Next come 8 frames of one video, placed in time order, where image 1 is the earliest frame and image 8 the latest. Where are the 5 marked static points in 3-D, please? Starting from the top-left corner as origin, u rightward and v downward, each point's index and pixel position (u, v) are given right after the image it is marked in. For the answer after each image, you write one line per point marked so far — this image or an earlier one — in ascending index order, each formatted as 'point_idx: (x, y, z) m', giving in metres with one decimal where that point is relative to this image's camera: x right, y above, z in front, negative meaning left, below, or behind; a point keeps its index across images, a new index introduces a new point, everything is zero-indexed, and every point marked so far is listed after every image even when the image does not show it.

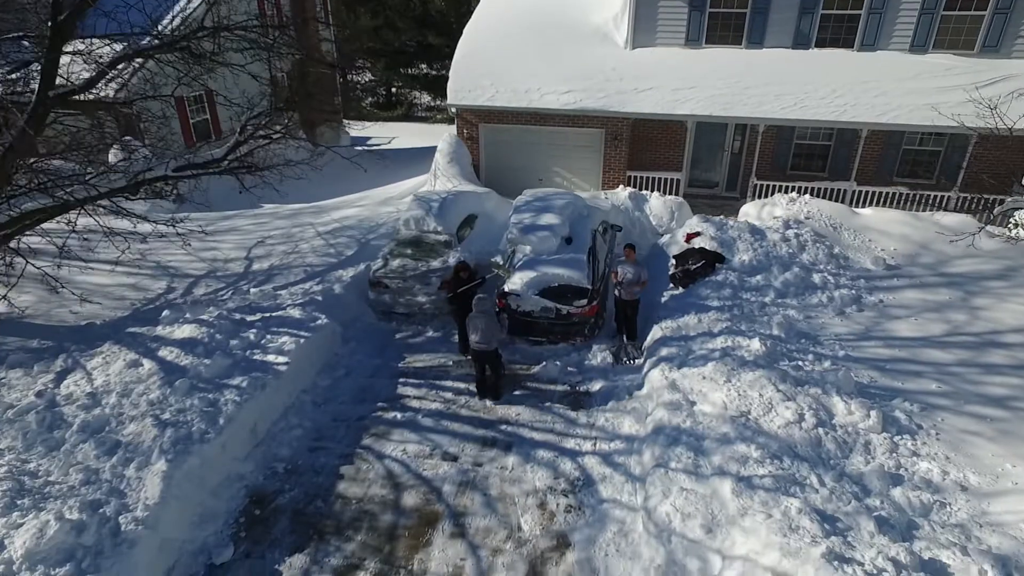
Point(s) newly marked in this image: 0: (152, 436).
0: (-4.2, -1.7, +7.2) m
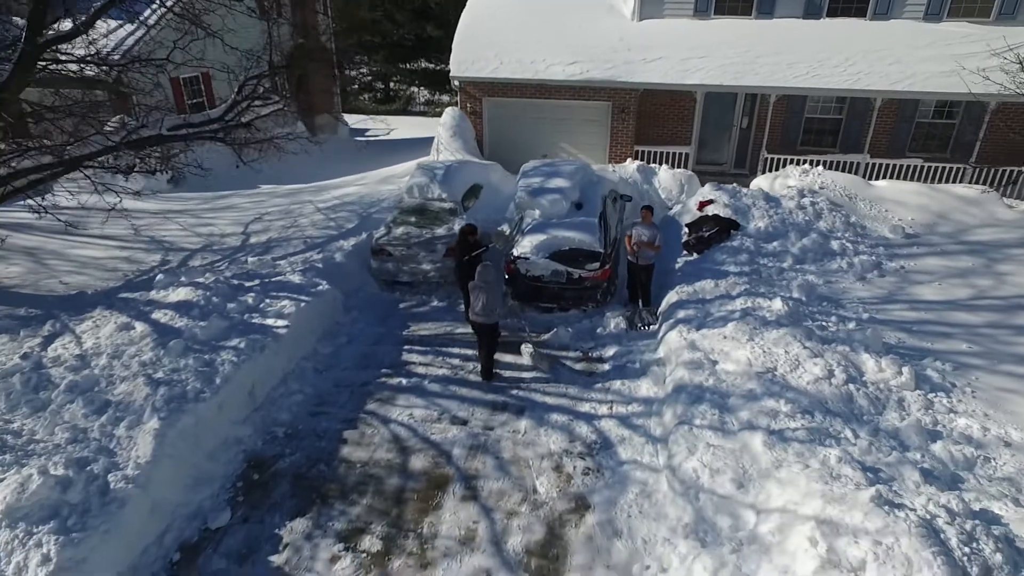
0: (-4.1, -1.2, +6.8) m
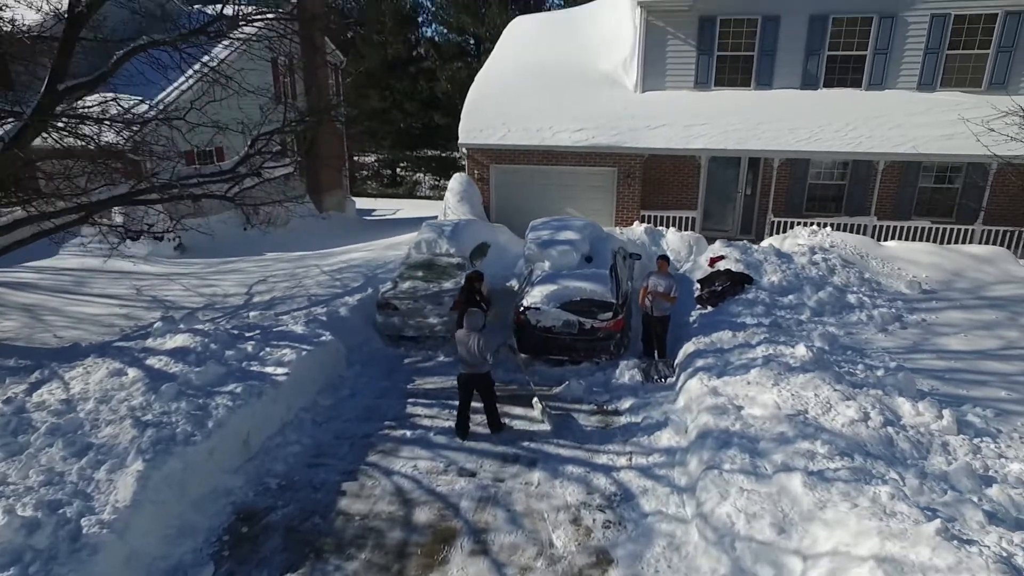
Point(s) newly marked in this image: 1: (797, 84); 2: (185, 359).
0: (-4.0, -1.5, +6.4) m
1: (+6.4, +4.6, +13.8) m
2: (-4.2, -0.9, +7.8) m
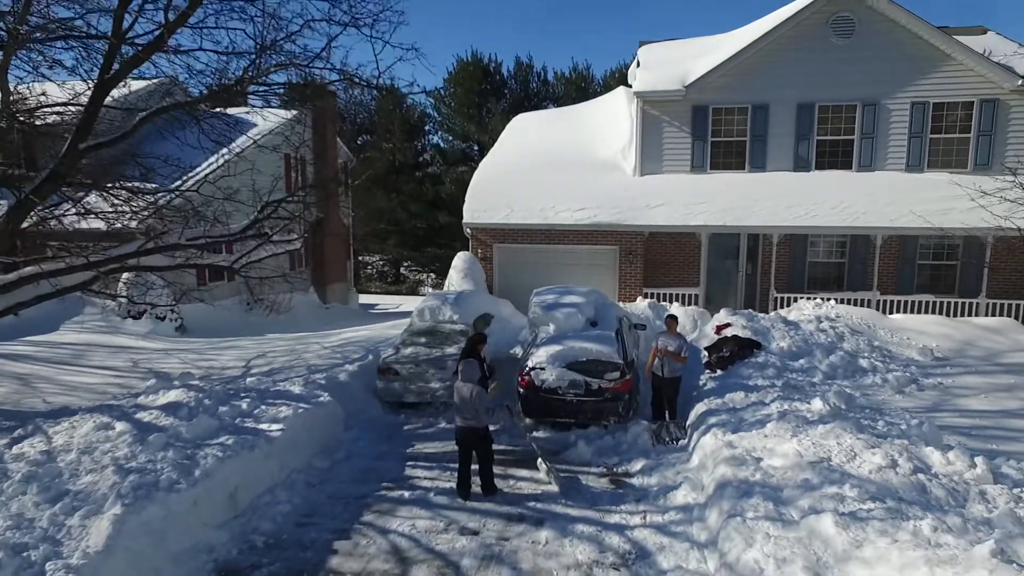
0: (-3.9, -1.9, +6.0) m
1: (+6.5, +2.8, +14.4) m
2: (-4.1, -1.5, +7.5) m
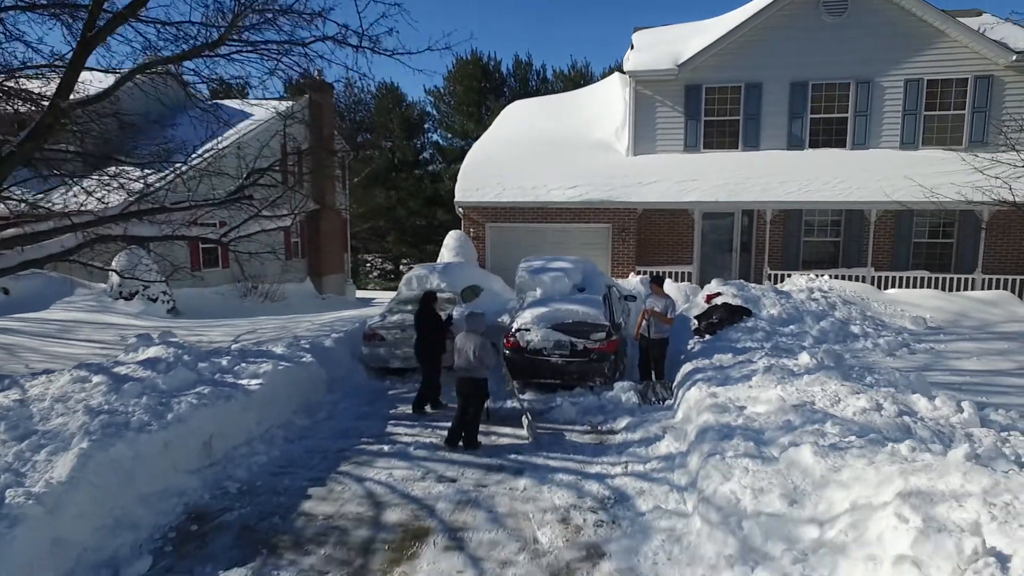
0: (-4.1, -1.3, +5.9) m
1: (+6.3, +3.3, +14.3) m
2: (-4.3, -1.0, +7.4) m
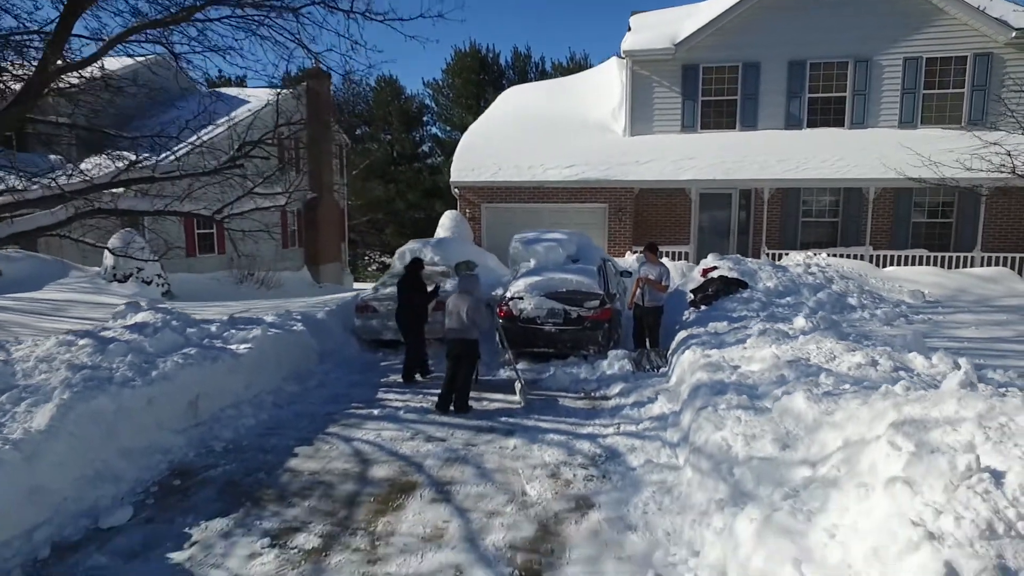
0: (-4.2, -0.9, +5.8) m
1: (+6.2, +3.7, +14.2) m
2: (-4.4, -0.5, +7.4) m
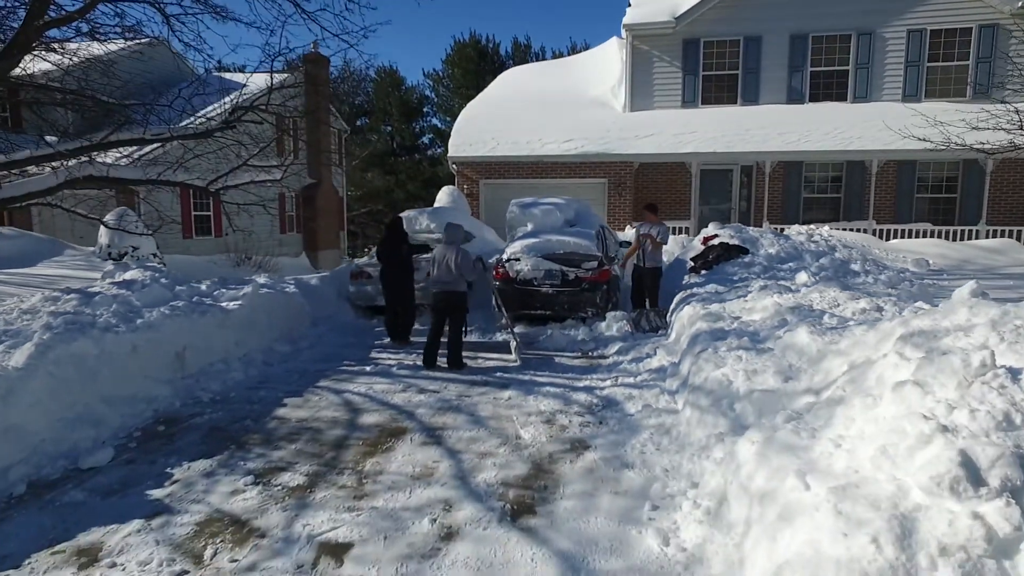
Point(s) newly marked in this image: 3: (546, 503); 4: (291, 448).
0: (-4.3, -0.4, +5.6) m
1: (+6.2, +4.3, +14.0) m
2: (-4.5, 0.0, +7.2) m
3: (+0.2, -1.4, +4.0) m
4: (-1.8, -1.3, +4.9) m
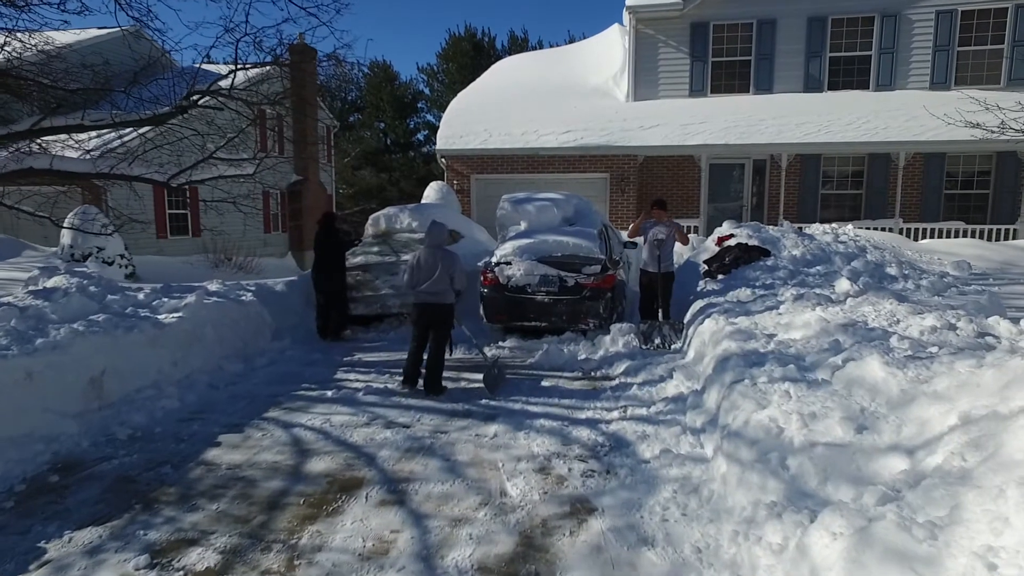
0: (-4.4, -0.4, +4.5) m
1: (+6.1, +4.2, +12.9) m
2: (-4.6, -0.1, +6.1) m
3: (+0.1, -1.5, +2.9) m
4: (-1.9, -1.4, +3.8) m
